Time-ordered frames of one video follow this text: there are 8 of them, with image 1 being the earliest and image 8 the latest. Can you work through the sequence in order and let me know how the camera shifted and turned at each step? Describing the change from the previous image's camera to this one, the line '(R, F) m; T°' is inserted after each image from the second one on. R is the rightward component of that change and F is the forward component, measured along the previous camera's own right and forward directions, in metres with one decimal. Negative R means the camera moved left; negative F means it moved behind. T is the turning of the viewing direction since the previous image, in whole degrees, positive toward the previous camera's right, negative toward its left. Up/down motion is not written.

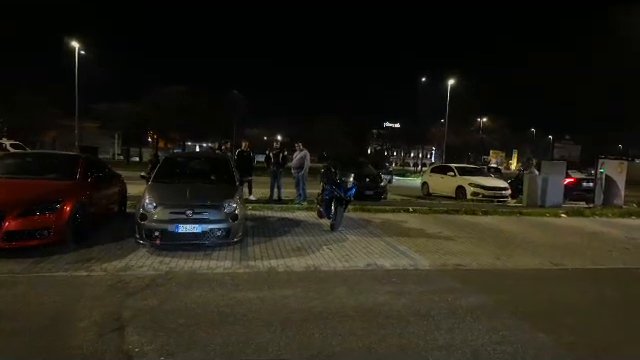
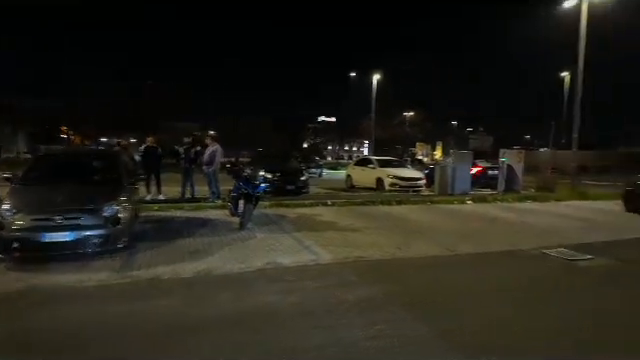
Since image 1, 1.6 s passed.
(+0.2, +0.1) m; +10°
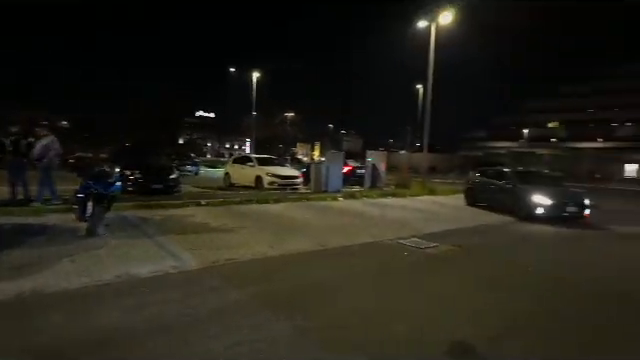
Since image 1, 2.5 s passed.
(-0.5, -0.3) m; +18°
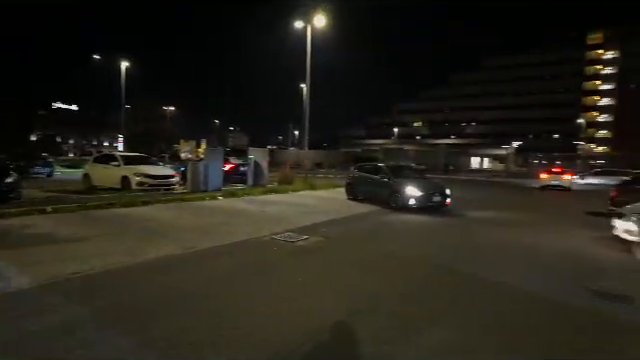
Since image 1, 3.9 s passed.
(-0.5, +0.8) m; +18°
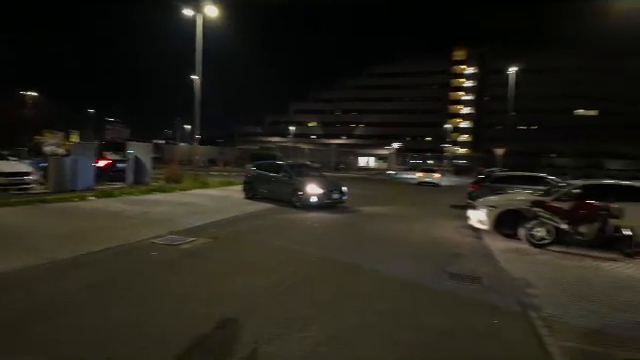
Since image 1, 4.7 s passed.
(+0.2, +0.1) m; +16°
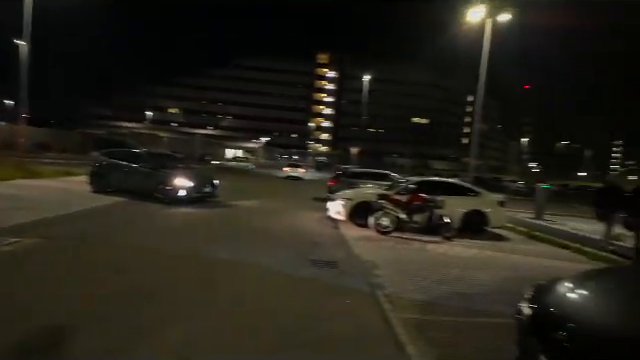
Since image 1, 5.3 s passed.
(-0.1, -0.1) m; +21°
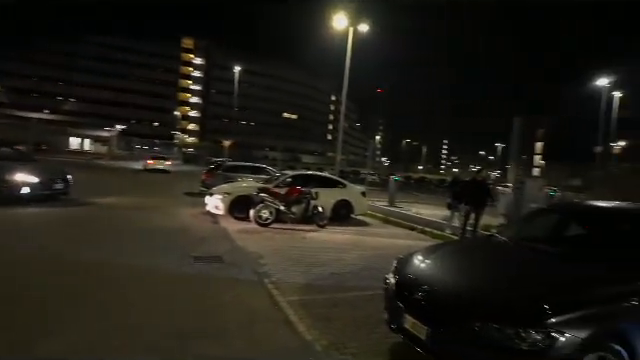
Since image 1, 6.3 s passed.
(-0.6, -0.4) m; +20°
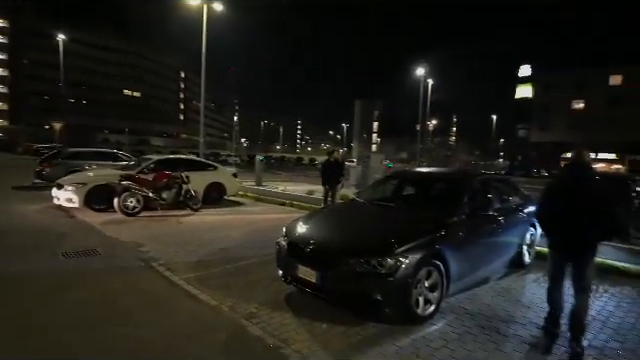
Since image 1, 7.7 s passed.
(-0.9, -1.1) m; +22°
